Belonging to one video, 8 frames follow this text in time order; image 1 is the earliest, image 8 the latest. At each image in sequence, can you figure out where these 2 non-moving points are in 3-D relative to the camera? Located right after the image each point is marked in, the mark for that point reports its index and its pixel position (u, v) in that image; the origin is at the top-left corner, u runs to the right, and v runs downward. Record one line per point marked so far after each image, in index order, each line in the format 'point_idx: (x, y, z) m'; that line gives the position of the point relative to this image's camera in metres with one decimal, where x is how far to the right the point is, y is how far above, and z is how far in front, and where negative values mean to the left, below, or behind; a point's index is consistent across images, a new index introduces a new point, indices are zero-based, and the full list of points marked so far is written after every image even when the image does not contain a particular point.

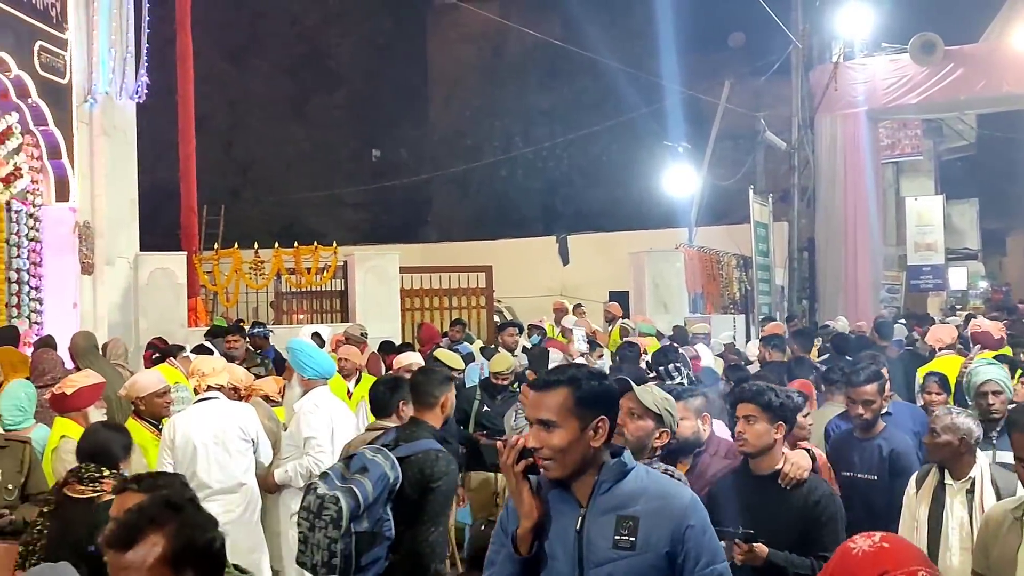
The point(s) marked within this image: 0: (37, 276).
0: (-4.3, +0.1, +8.3) m
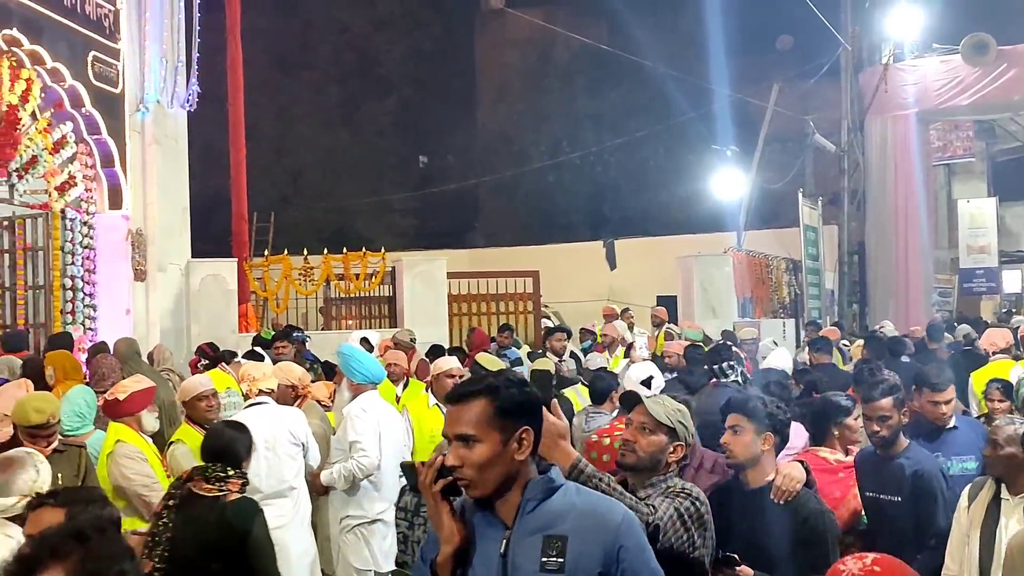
0: (-3.8, 0.0, +8.5) m
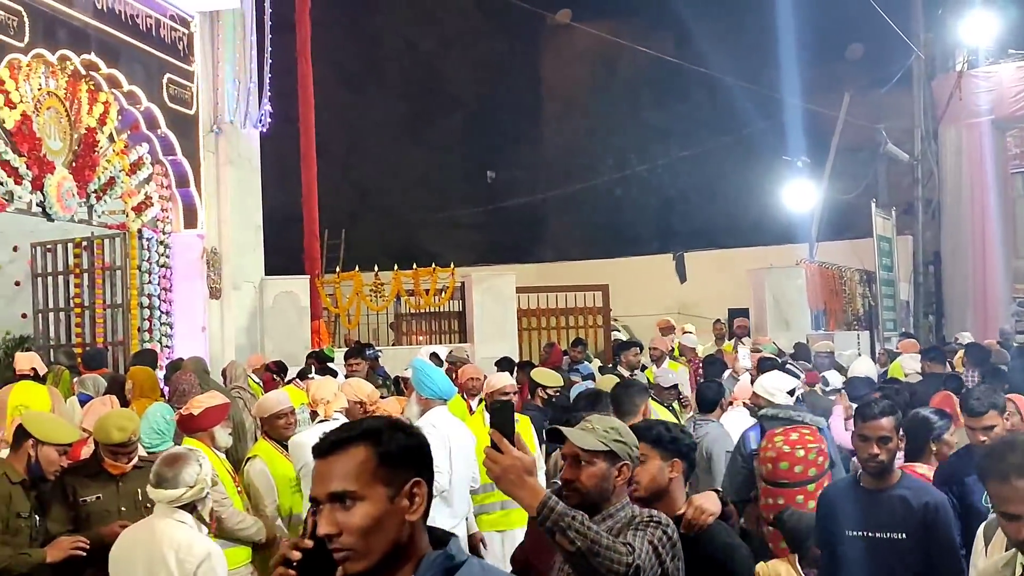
0: (-3.2, -0.1, +8.6) m
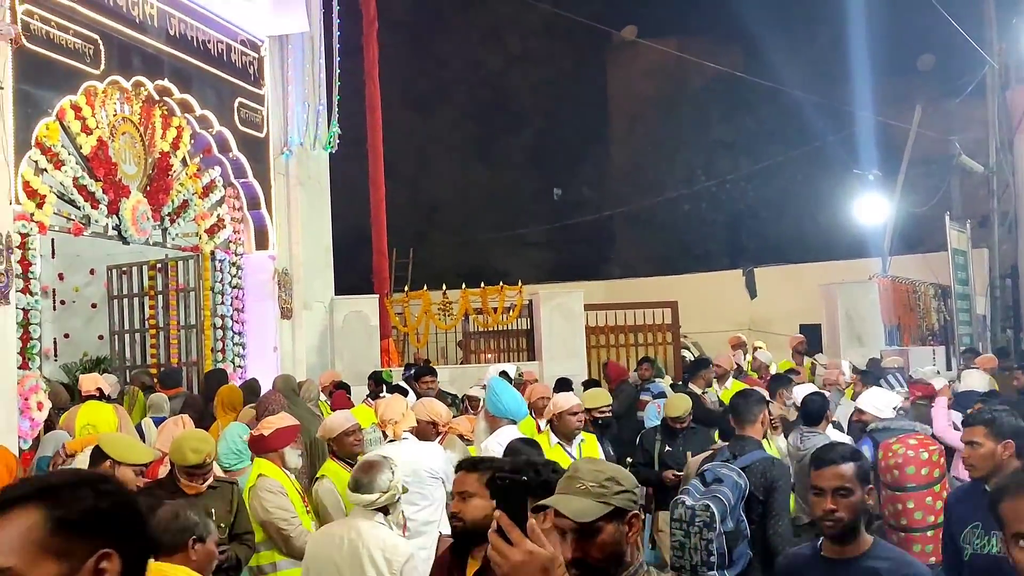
0: (-2.6, -0.3, +8.7) m
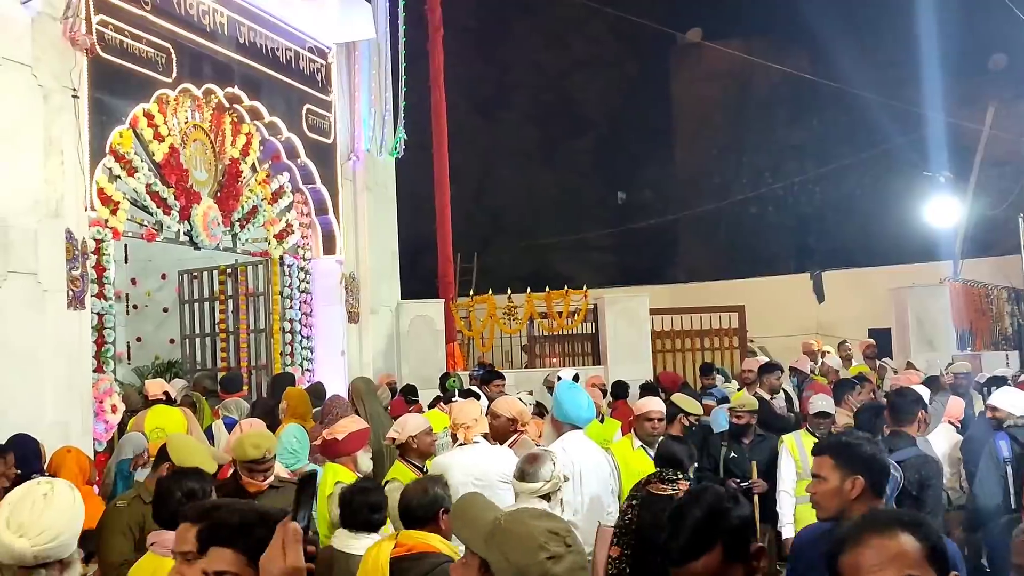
0: (-2.0, -0.4, +8.8) m
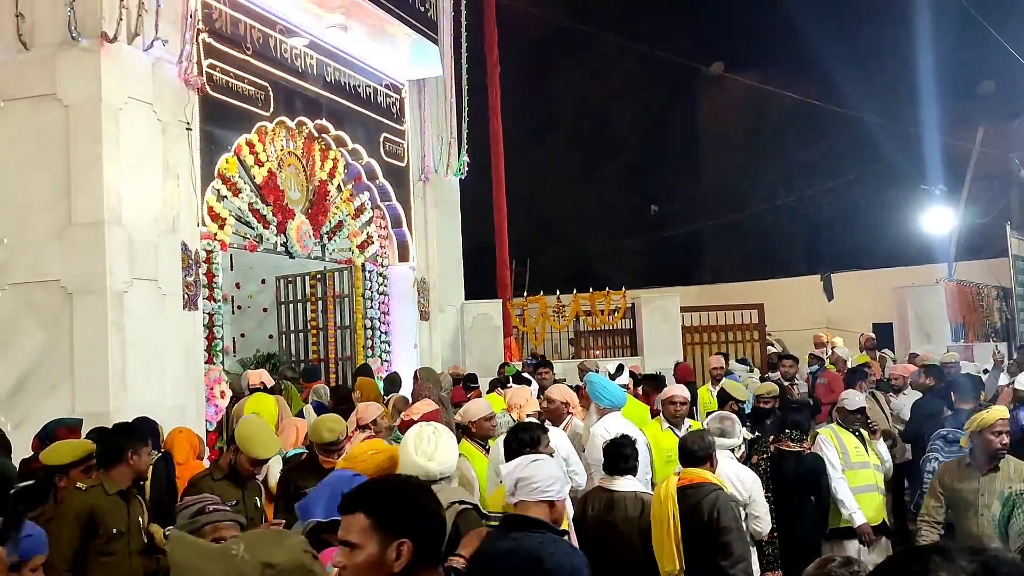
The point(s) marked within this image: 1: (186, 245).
0: (-1.5, -0.4, +10.0) m
1: (-3.0, +0.4, +8.3) m
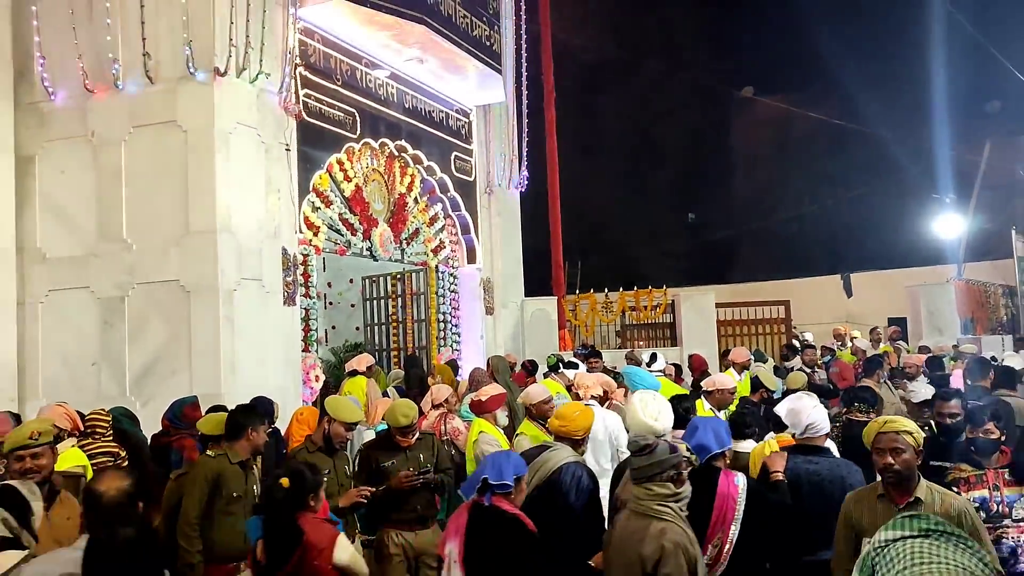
0: (-0.8, -0.4, +11.3) m
1: (-2.4, +0.4, +9.7) m
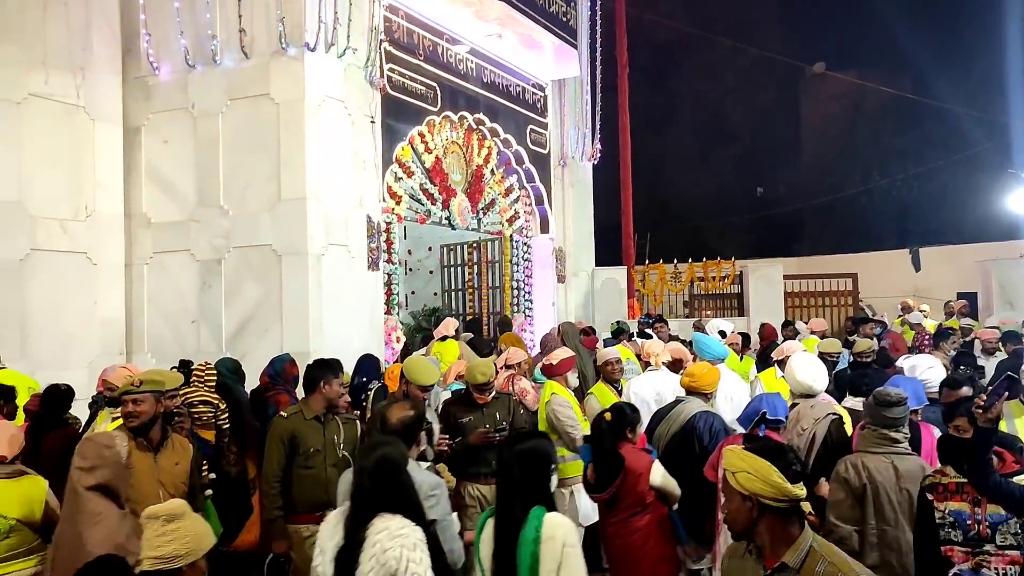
0: (+0.1, +0.1, +11.8) m
1: (-1.6, +0.8, +10.3) m
